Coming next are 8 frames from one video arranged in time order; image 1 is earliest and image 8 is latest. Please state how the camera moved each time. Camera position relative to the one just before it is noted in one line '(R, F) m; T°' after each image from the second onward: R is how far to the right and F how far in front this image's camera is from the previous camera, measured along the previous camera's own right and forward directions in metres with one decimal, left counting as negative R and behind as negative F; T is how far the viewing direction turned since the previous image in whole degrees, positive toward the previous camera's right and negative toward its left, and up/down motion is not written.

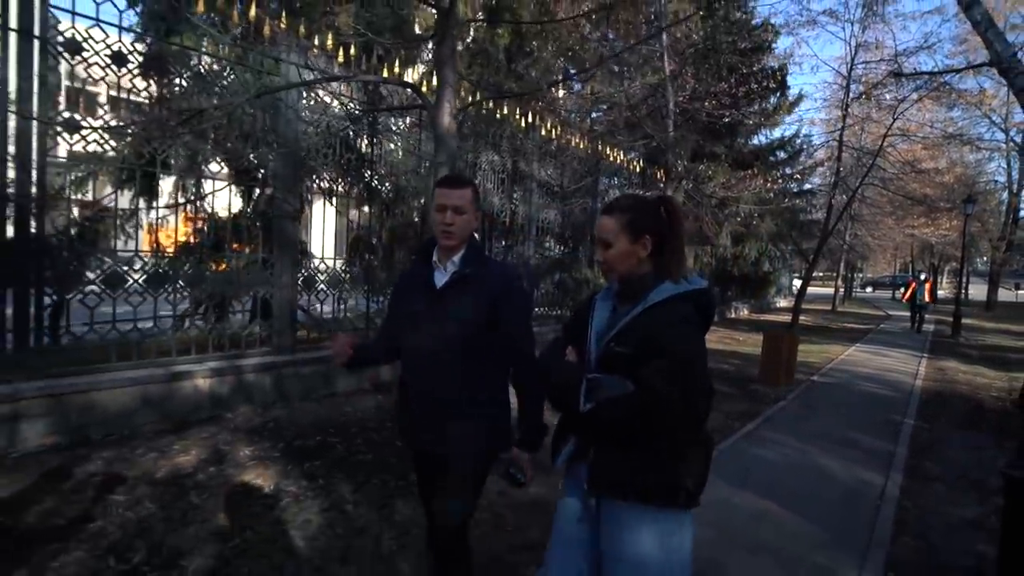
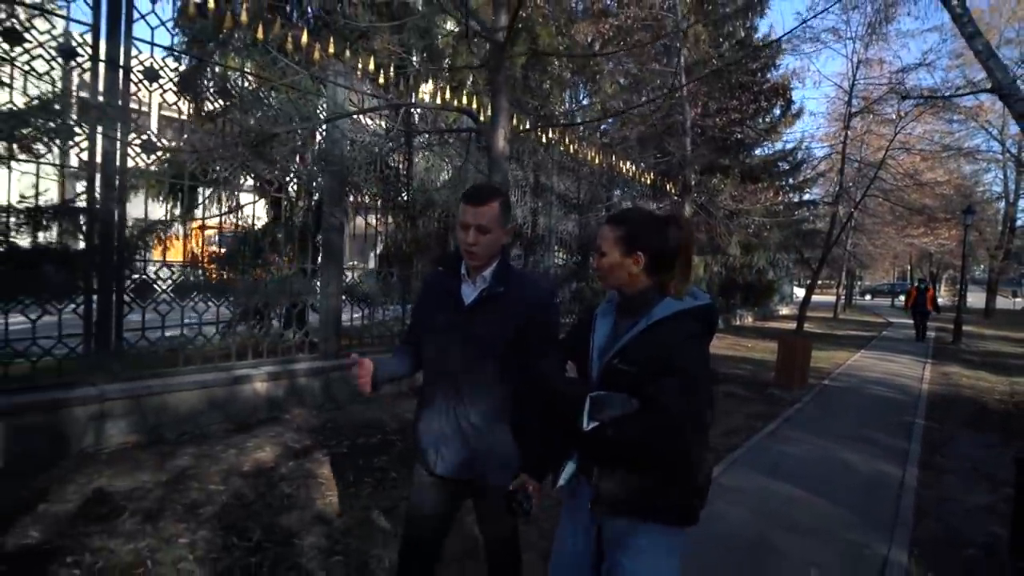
(-0.5, -0.5) m; 0°
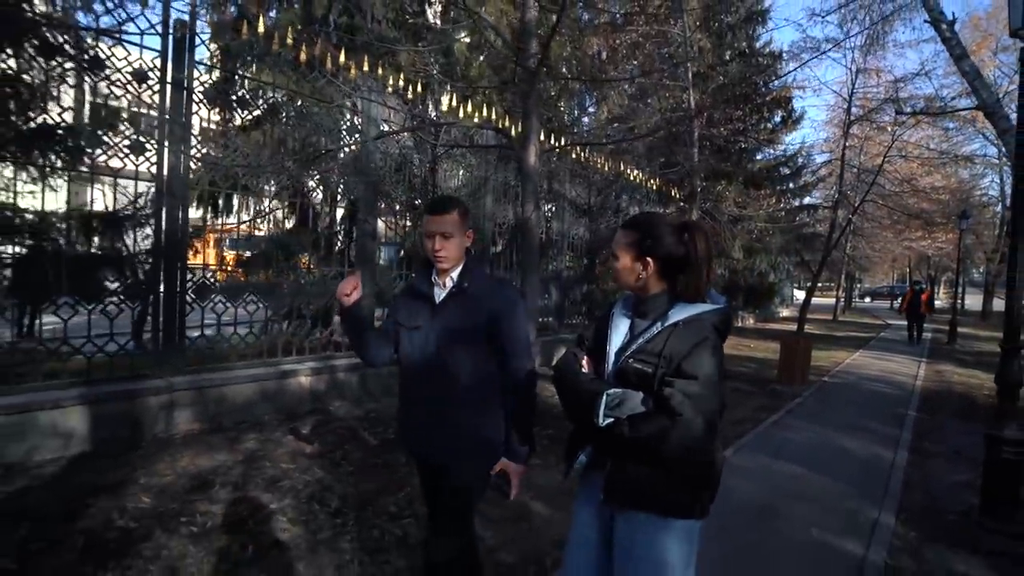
(-0.3, -0.6) m; 0°
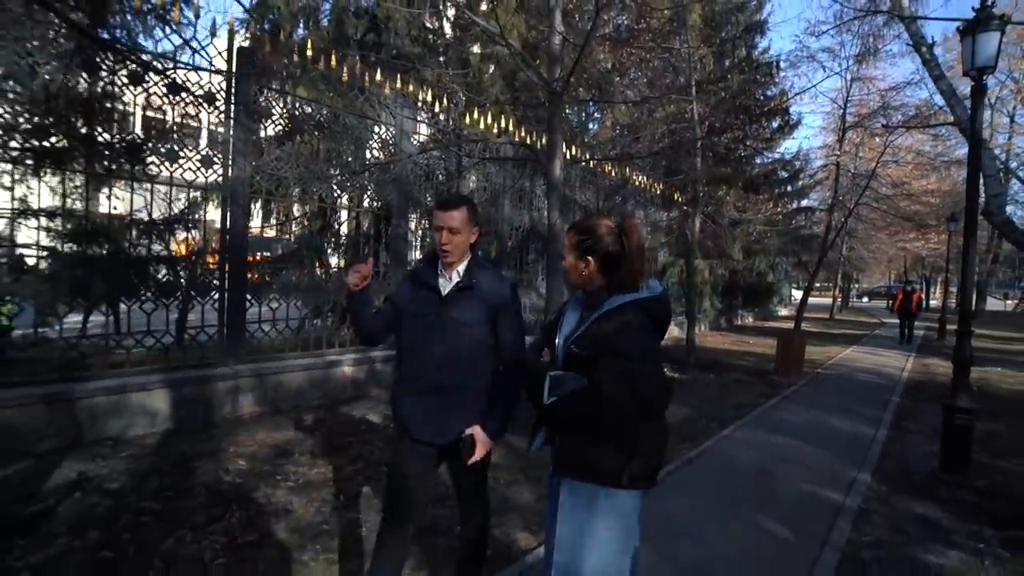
(-0.3, -0.8) m; 0°
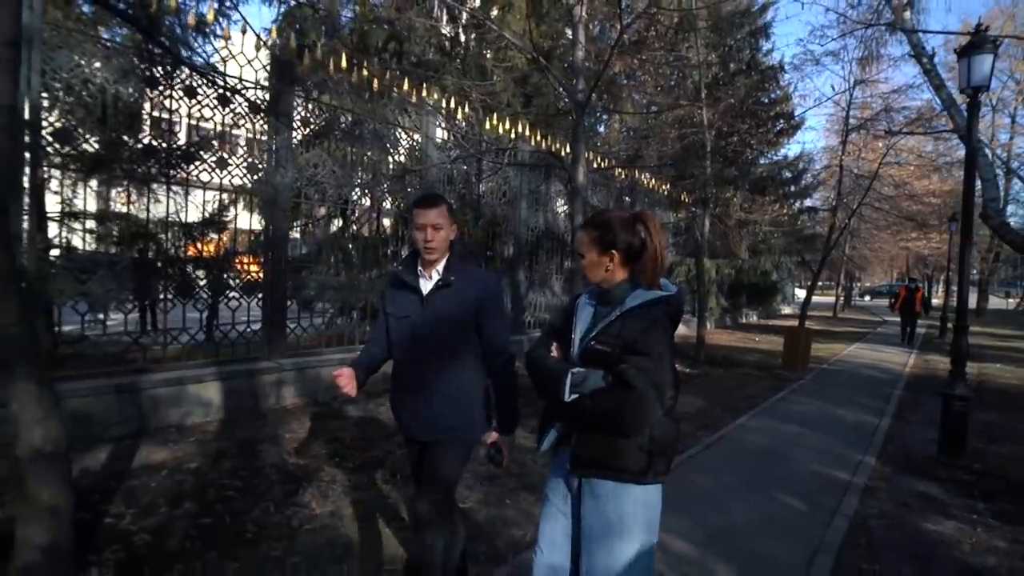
(-0.3, -0.5) m; 0°
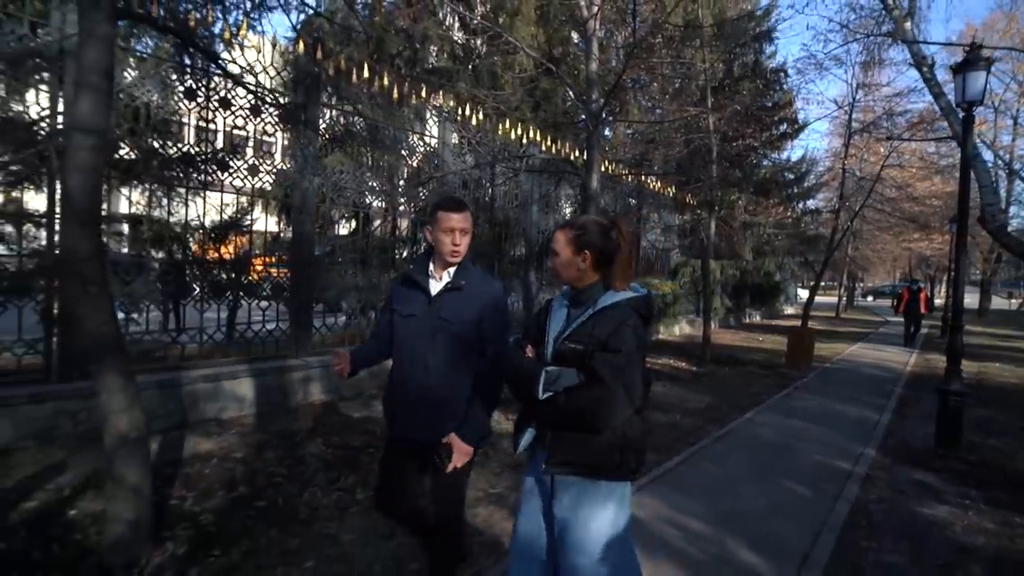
(-0.2, -0.4) m; 0°
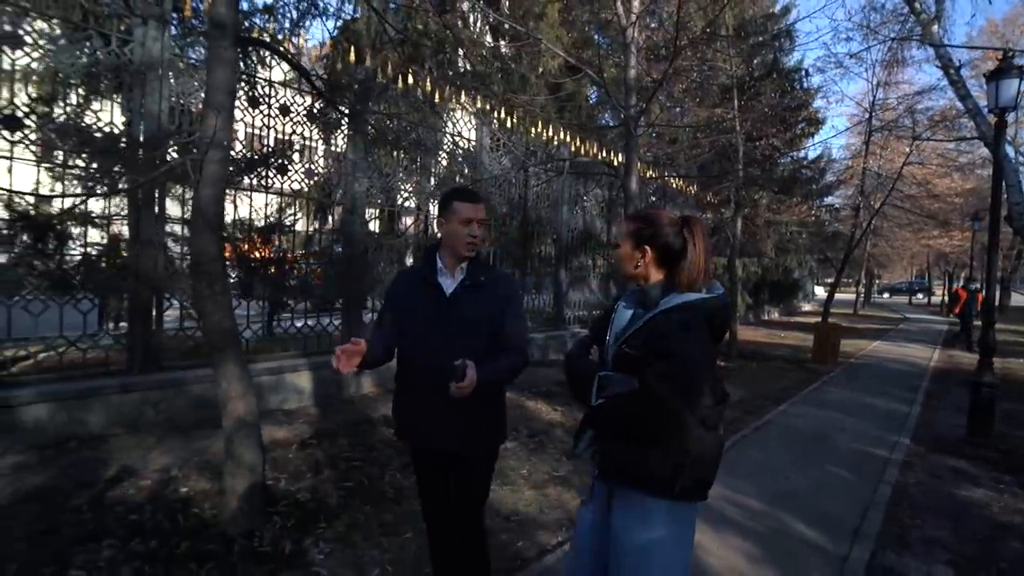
(-0.4, -0.4) m; -1°
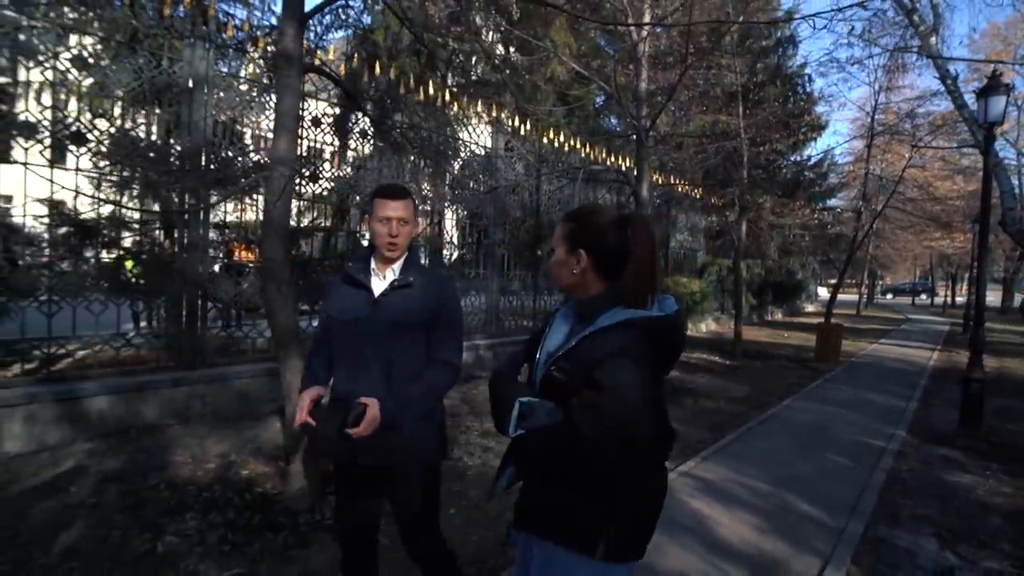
(-0.2, -0.5) m; 0°
